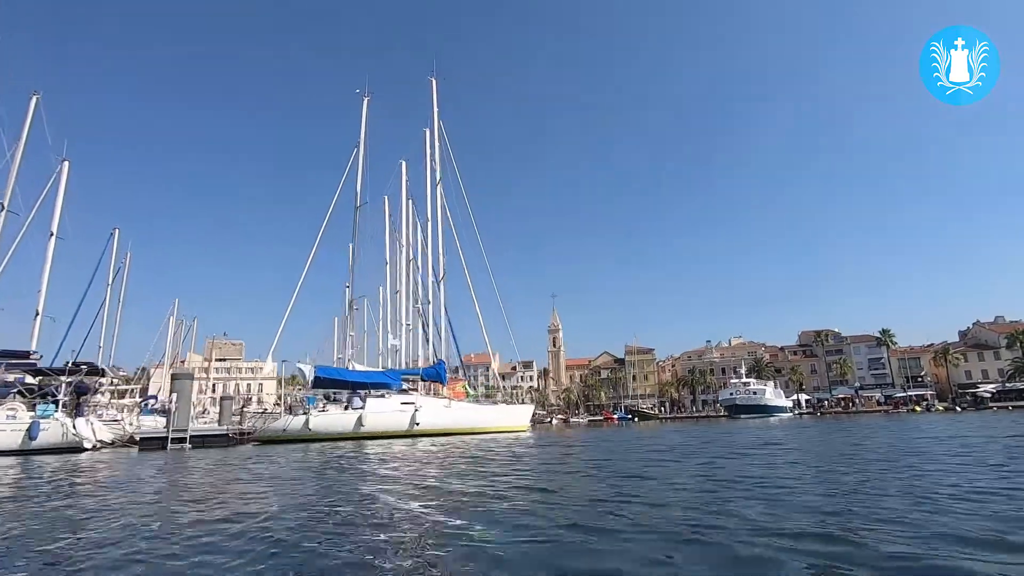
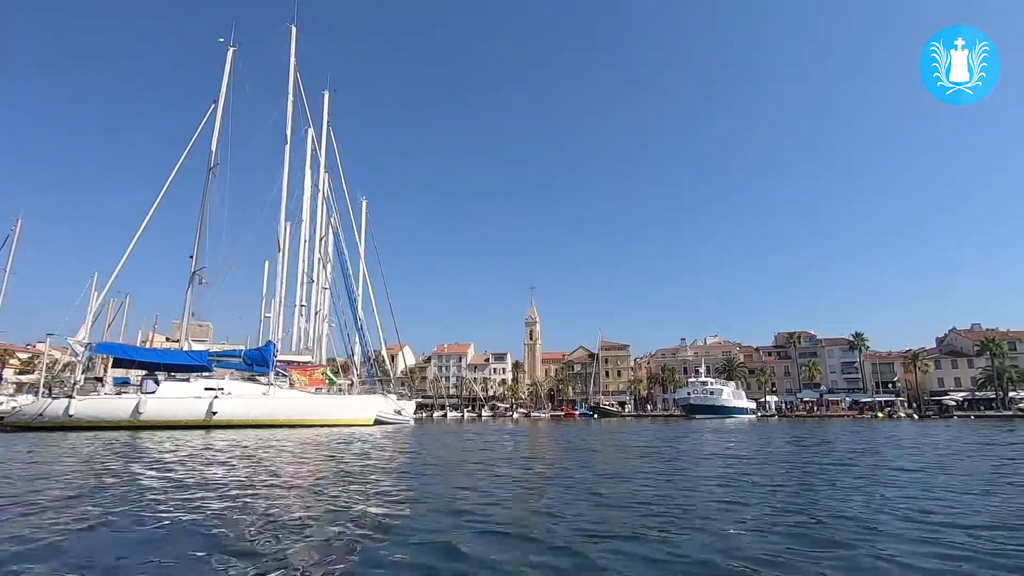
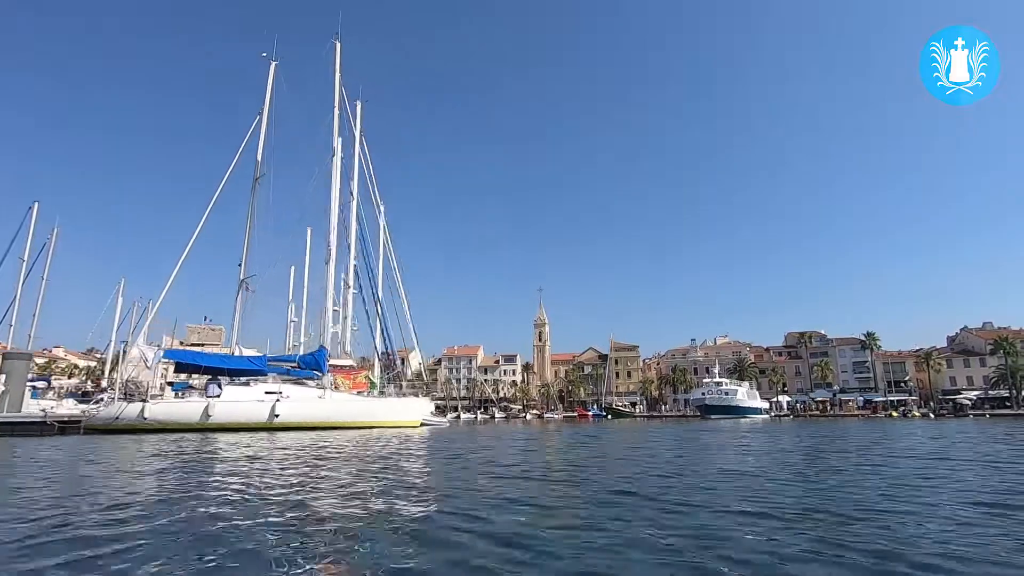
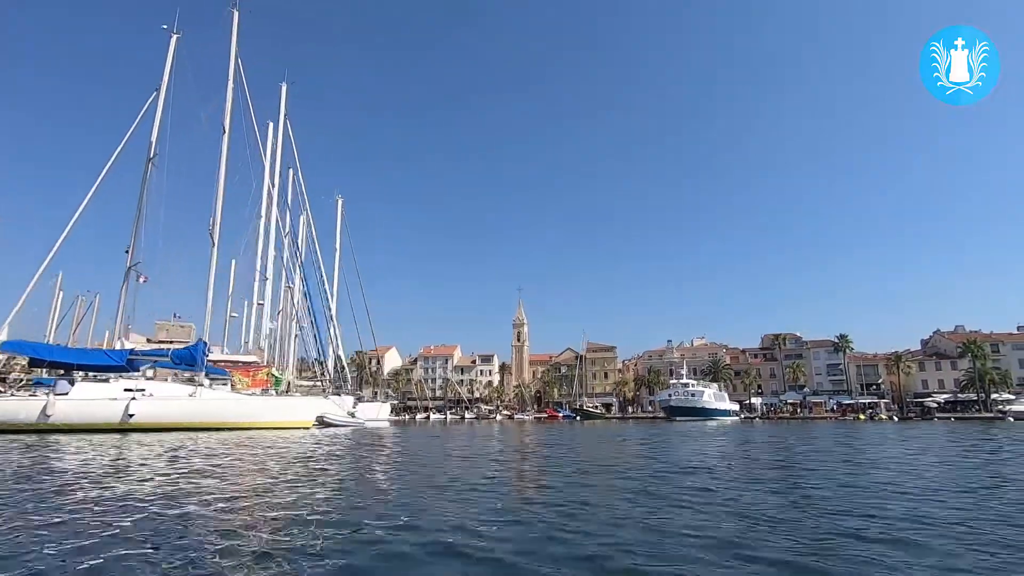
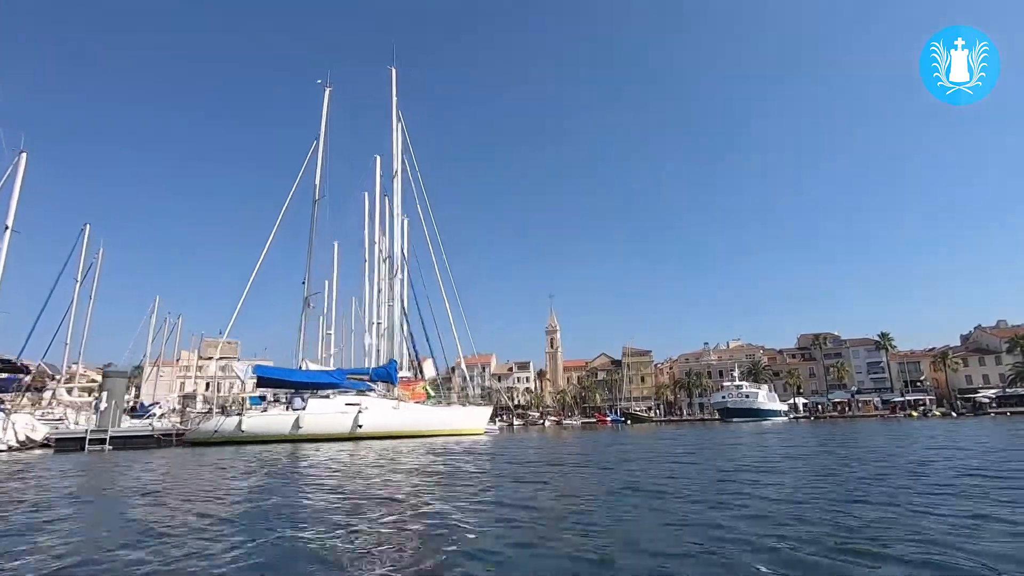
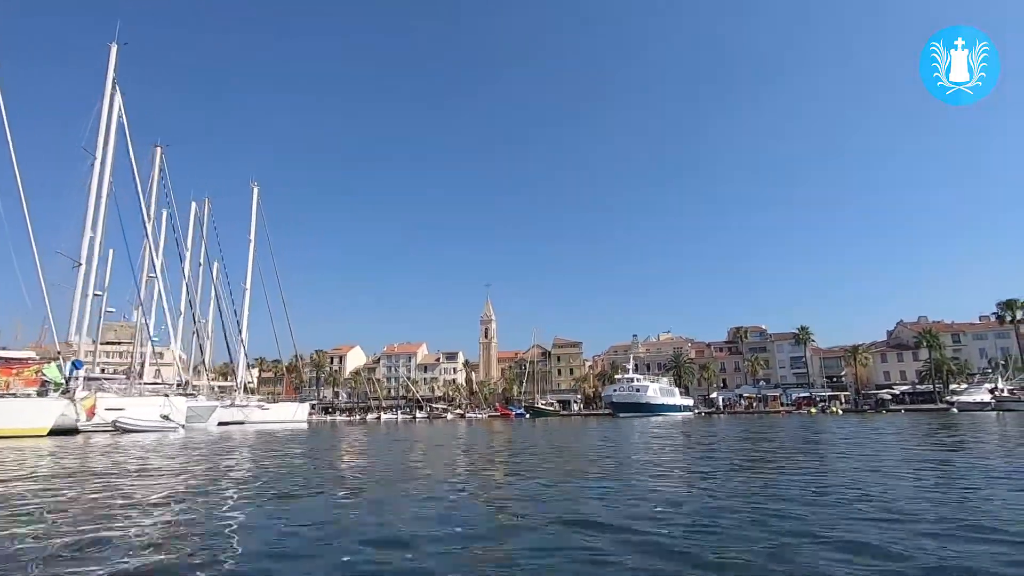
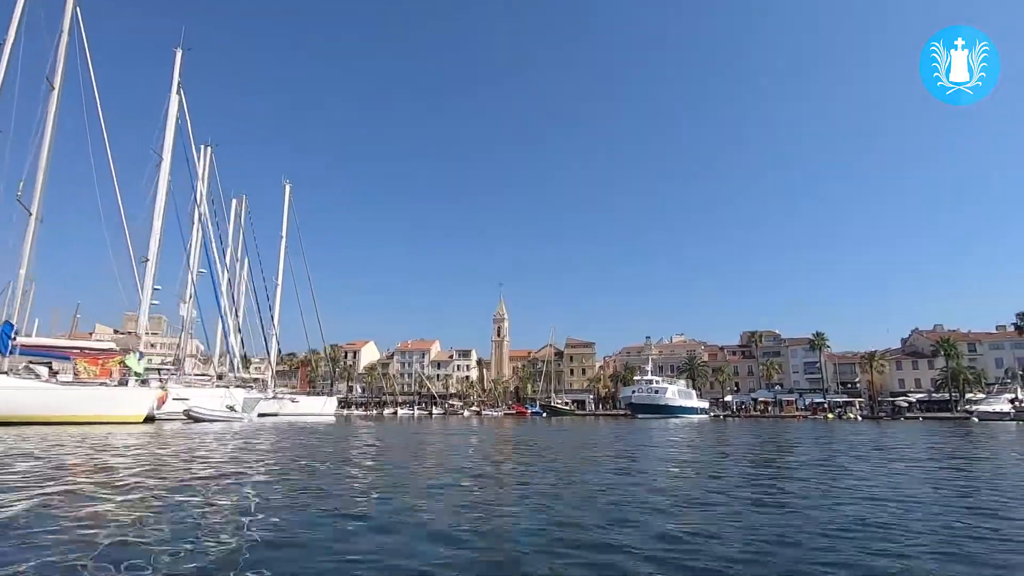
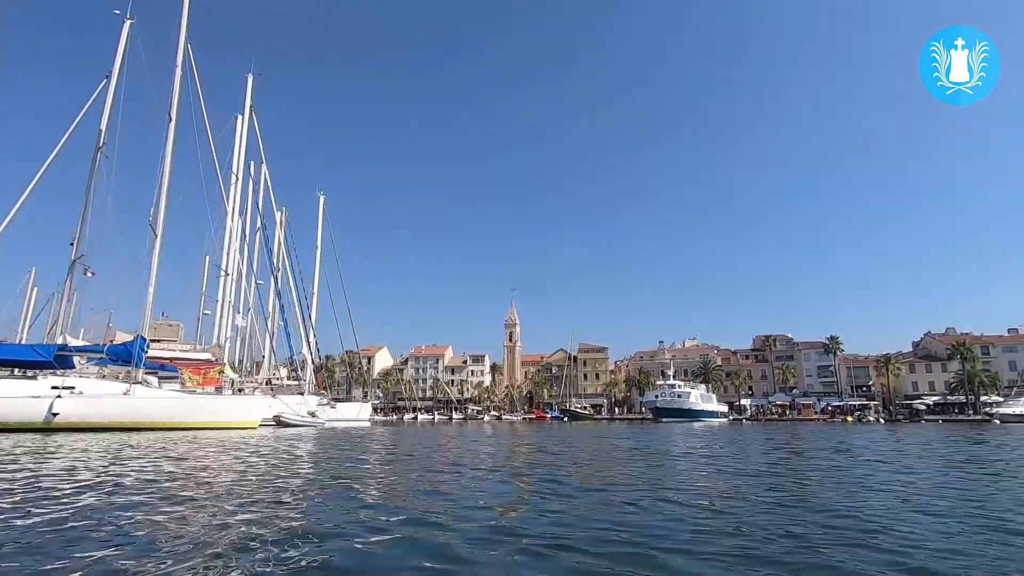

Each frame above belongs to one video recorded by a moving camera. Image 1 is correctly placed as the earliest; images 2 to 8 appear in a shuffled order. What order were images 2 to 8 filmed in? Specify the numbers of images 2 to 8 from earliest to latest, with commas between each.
5, 3, 2, 4, 8, 7, 6
